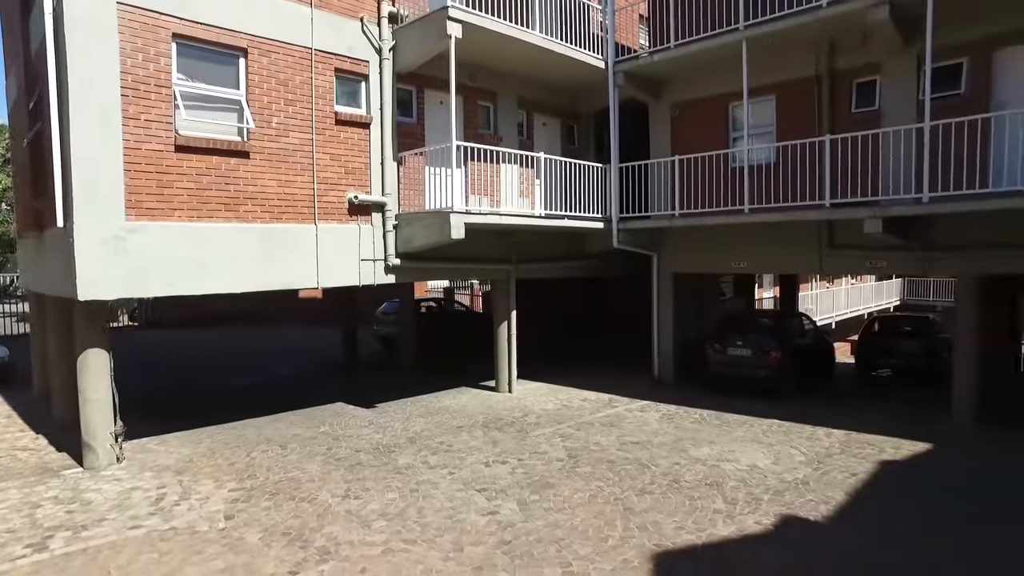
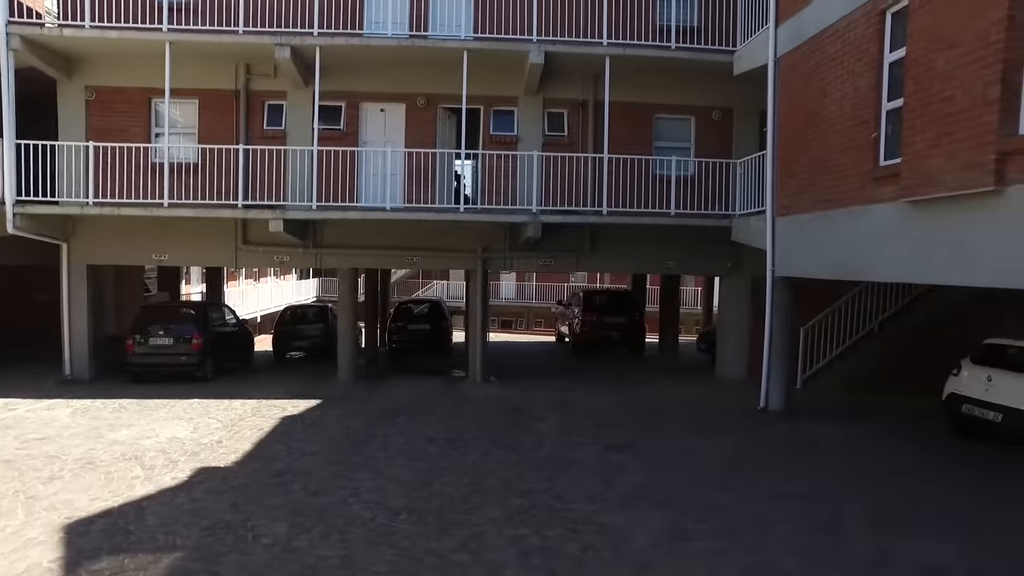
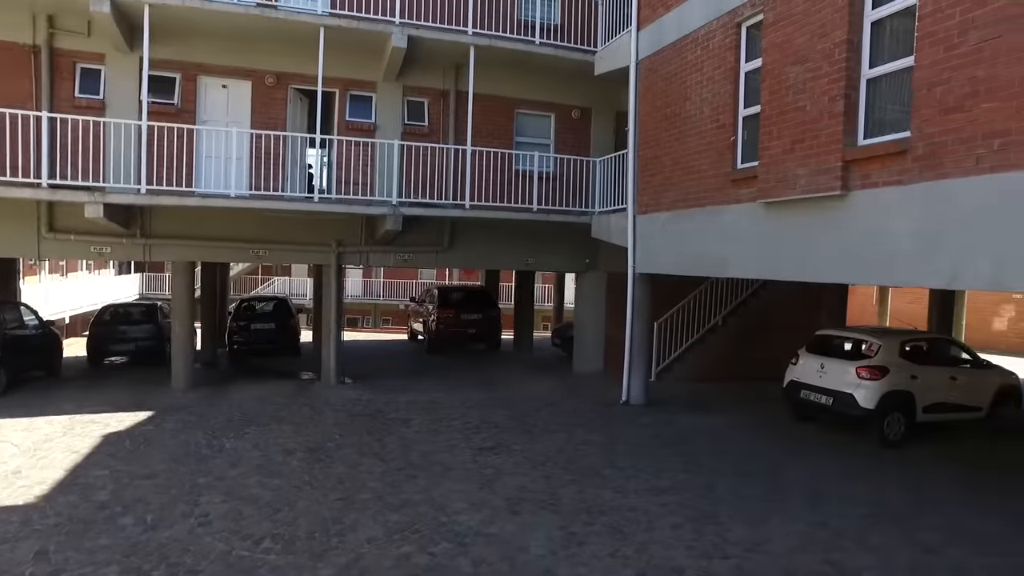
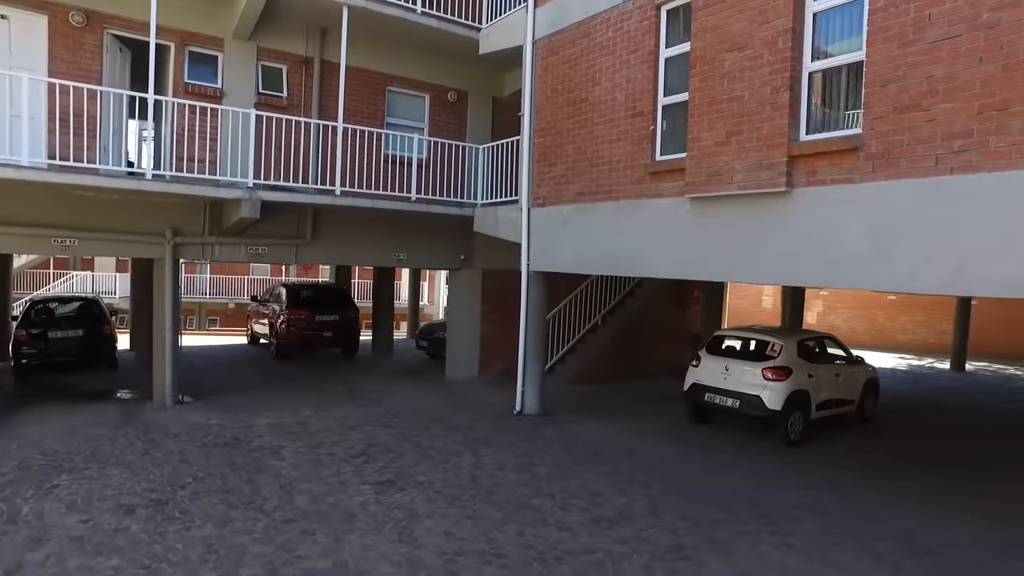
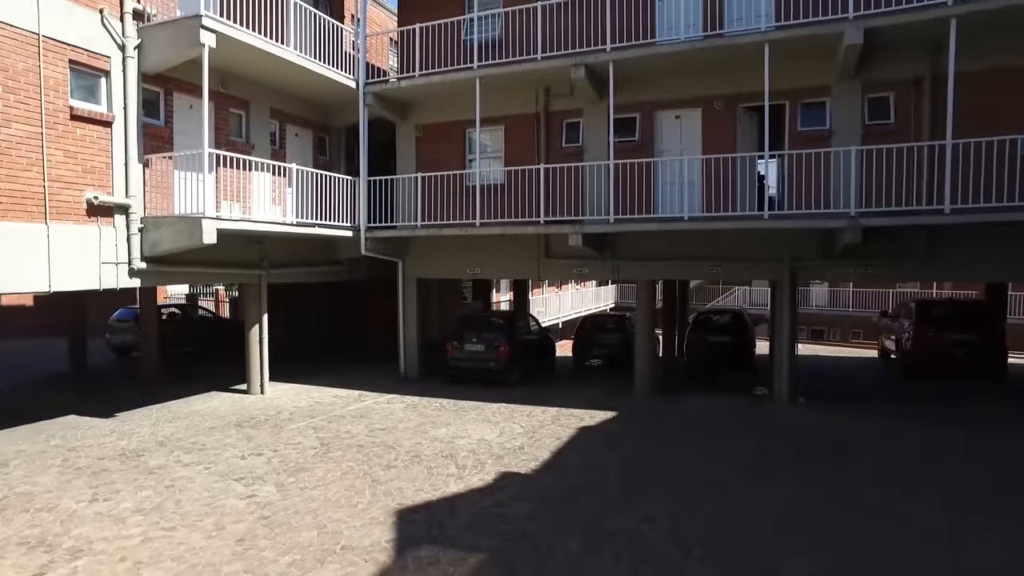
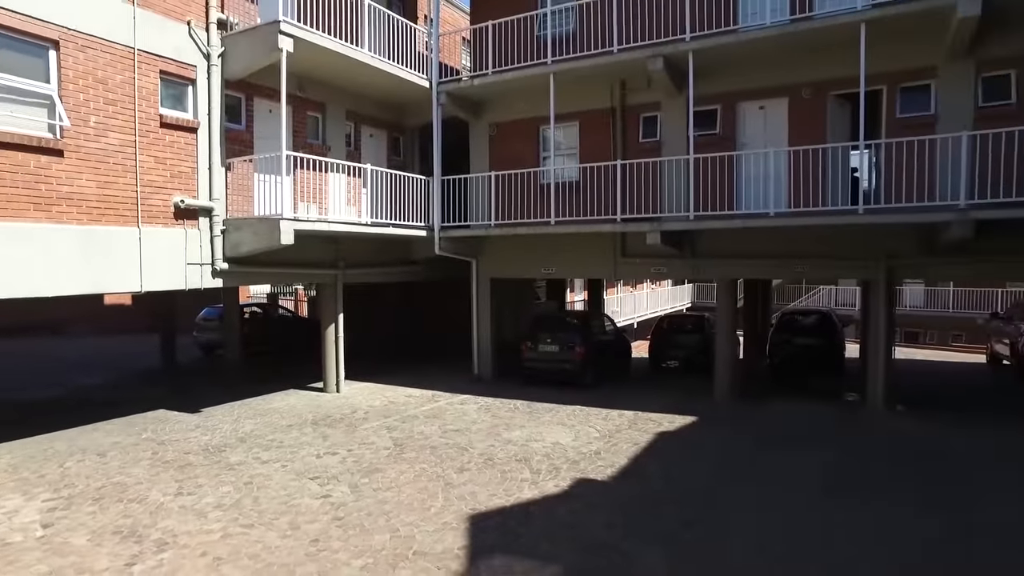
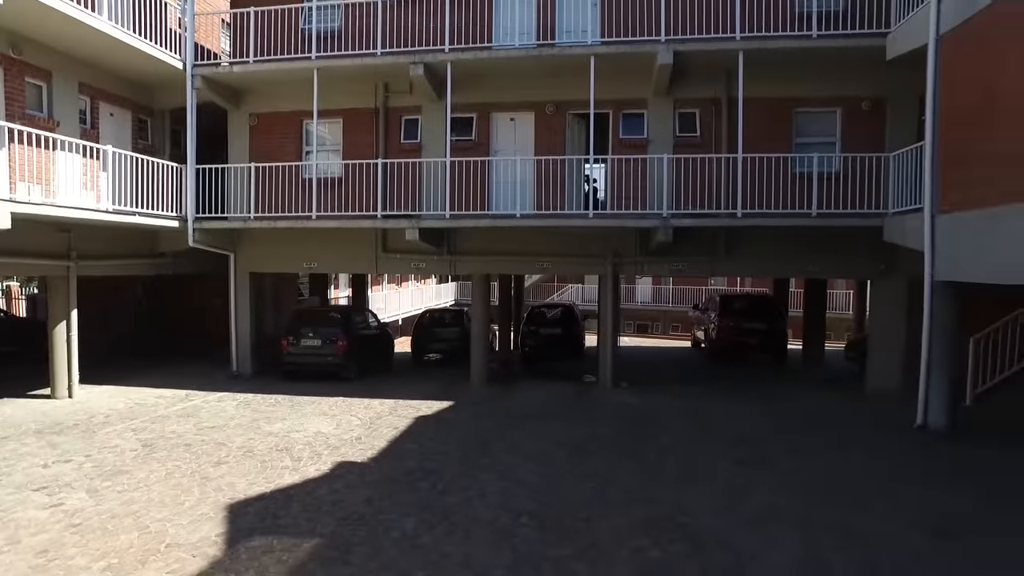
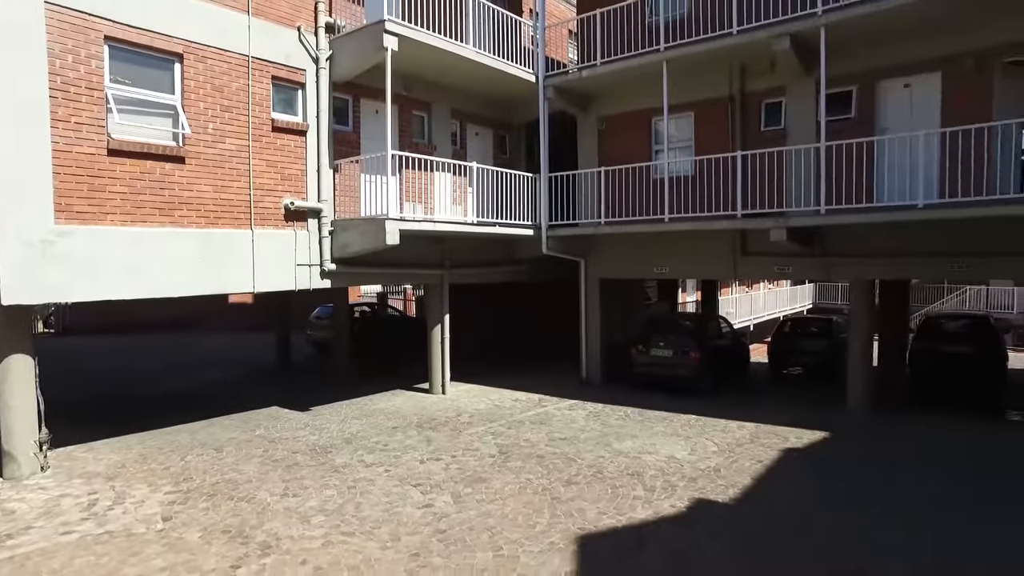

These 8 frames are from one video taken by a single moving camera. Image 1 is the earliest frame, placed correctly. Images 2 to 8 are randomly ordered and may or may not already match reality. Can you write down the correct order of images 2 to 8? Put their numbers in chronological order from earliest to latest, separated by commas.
8, 6, 5, 7, 2, 3, 4
